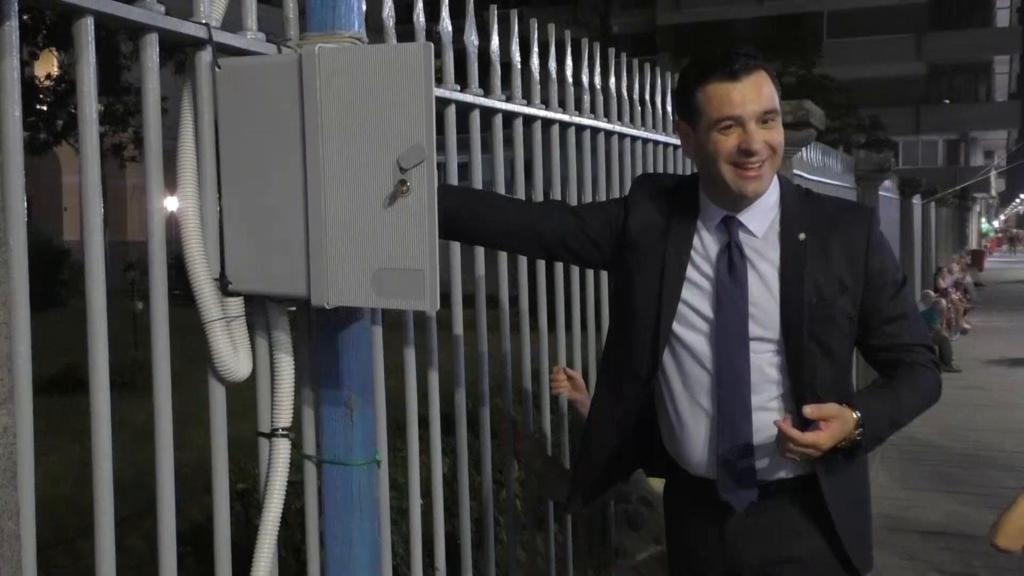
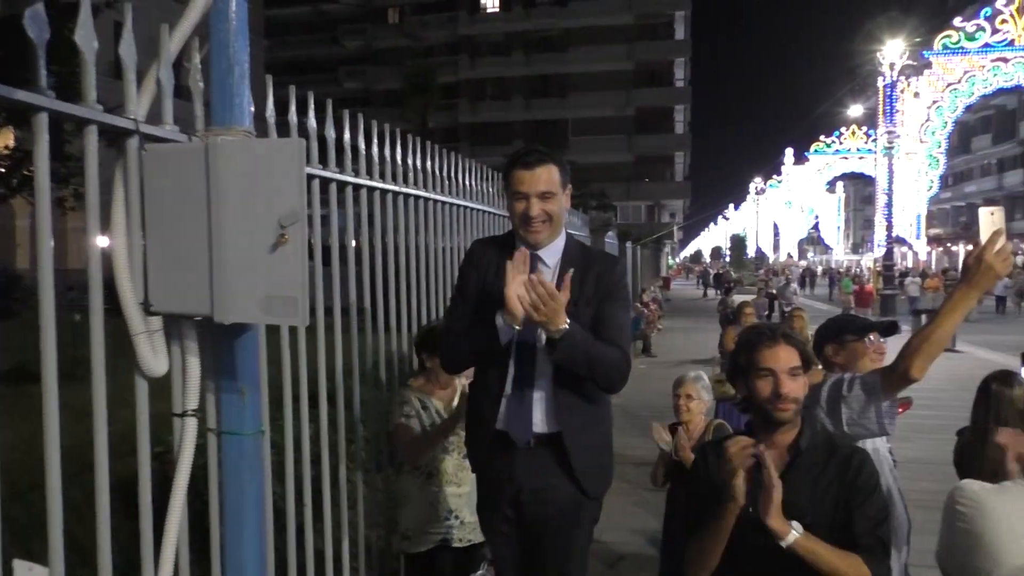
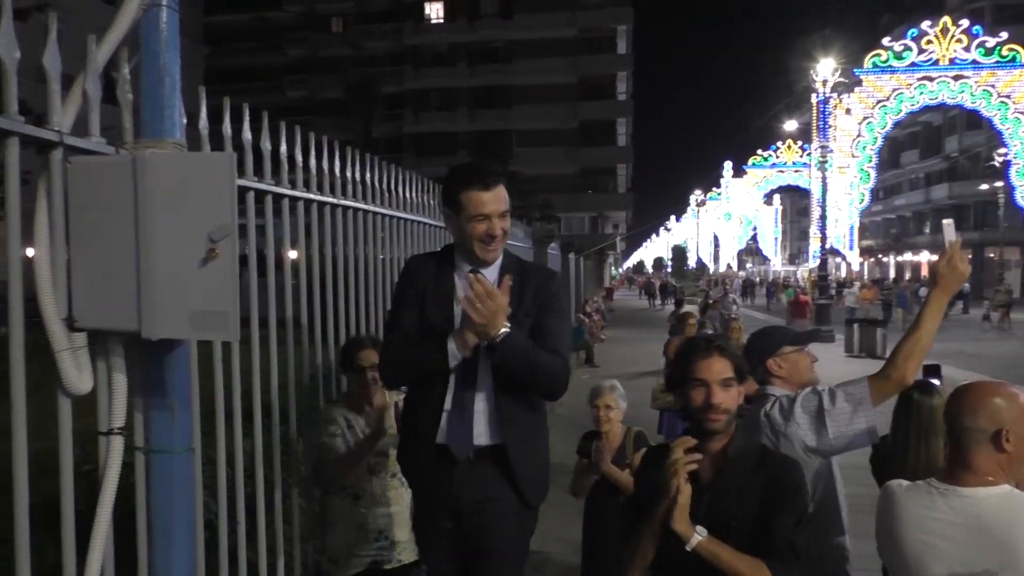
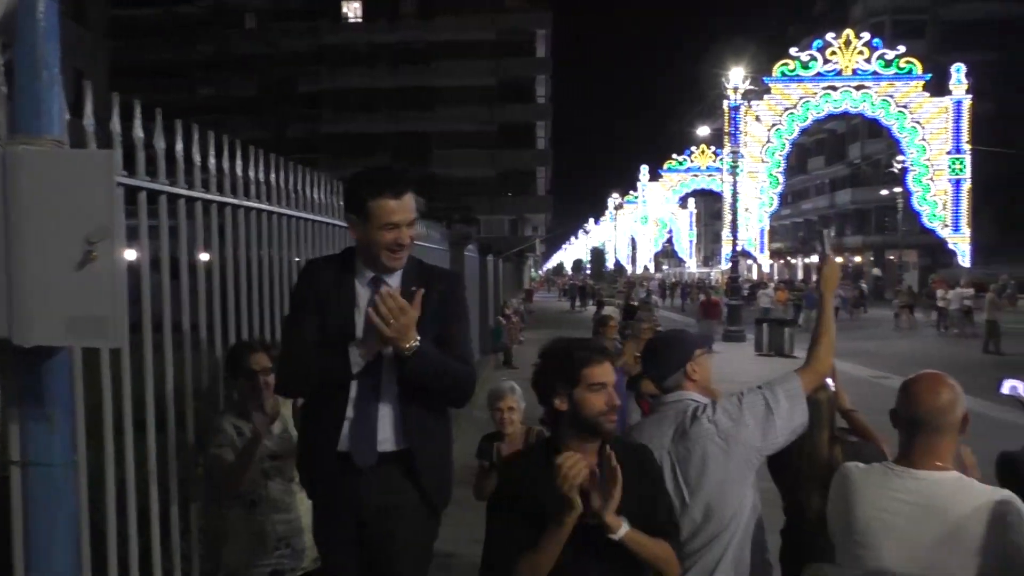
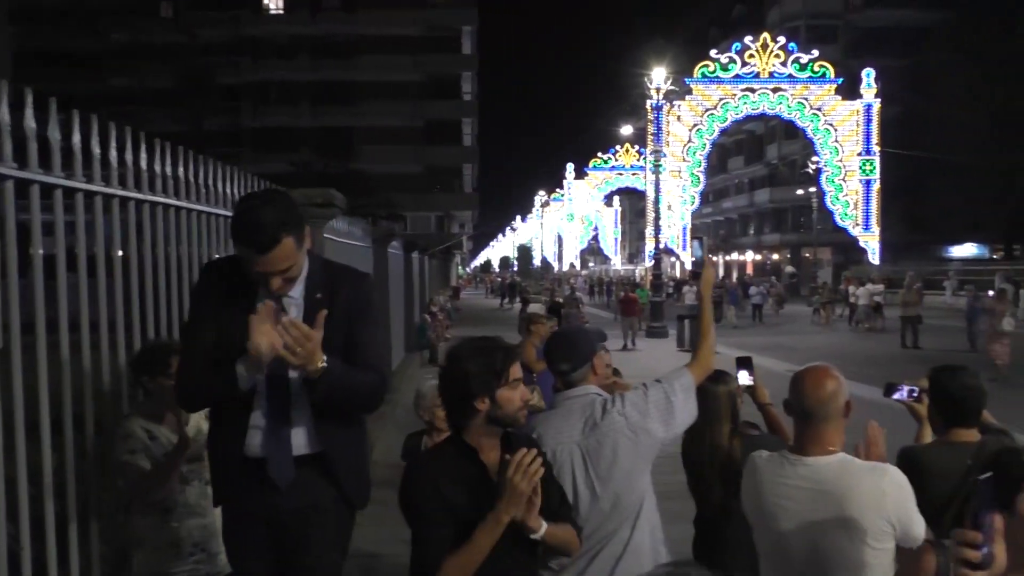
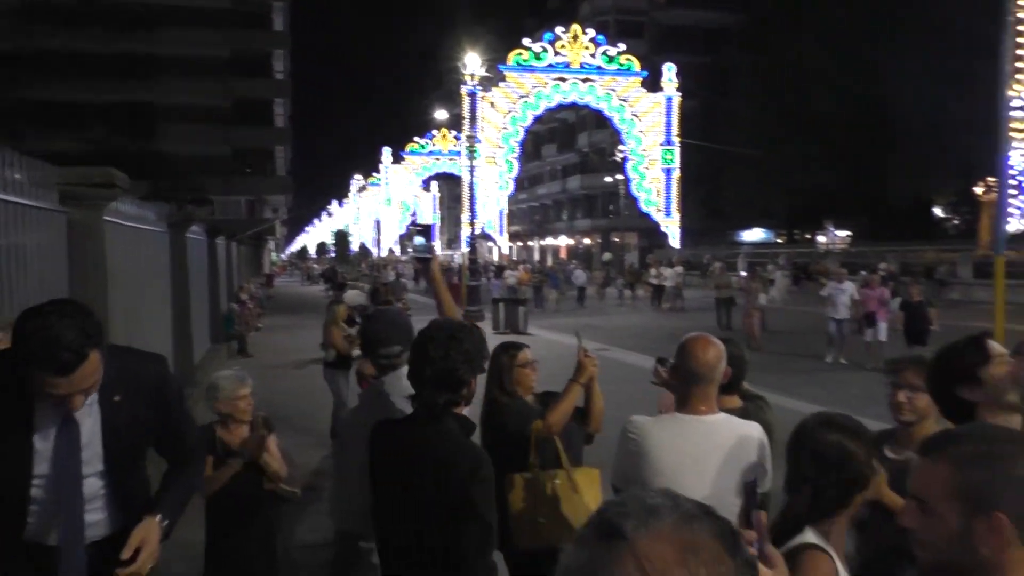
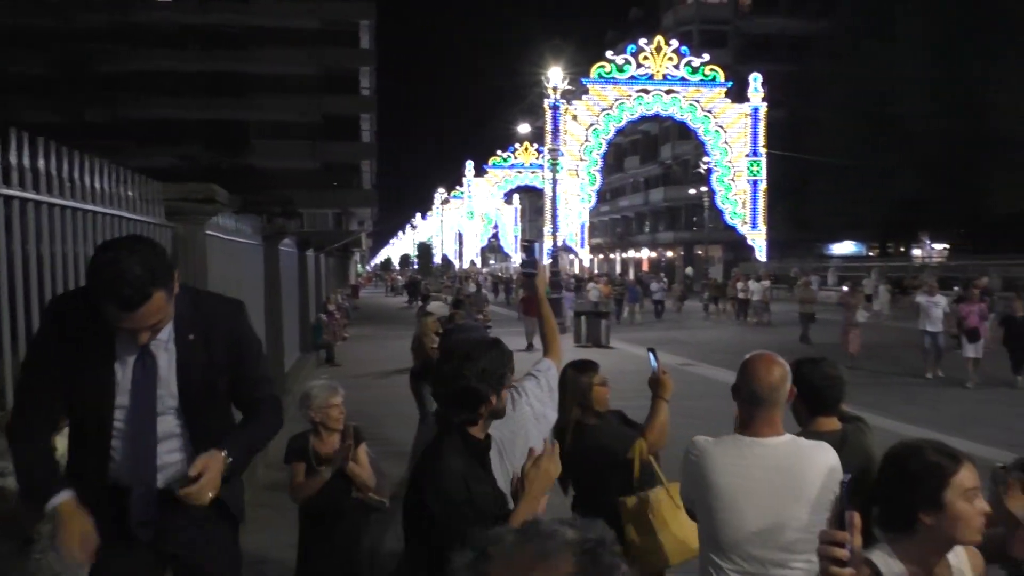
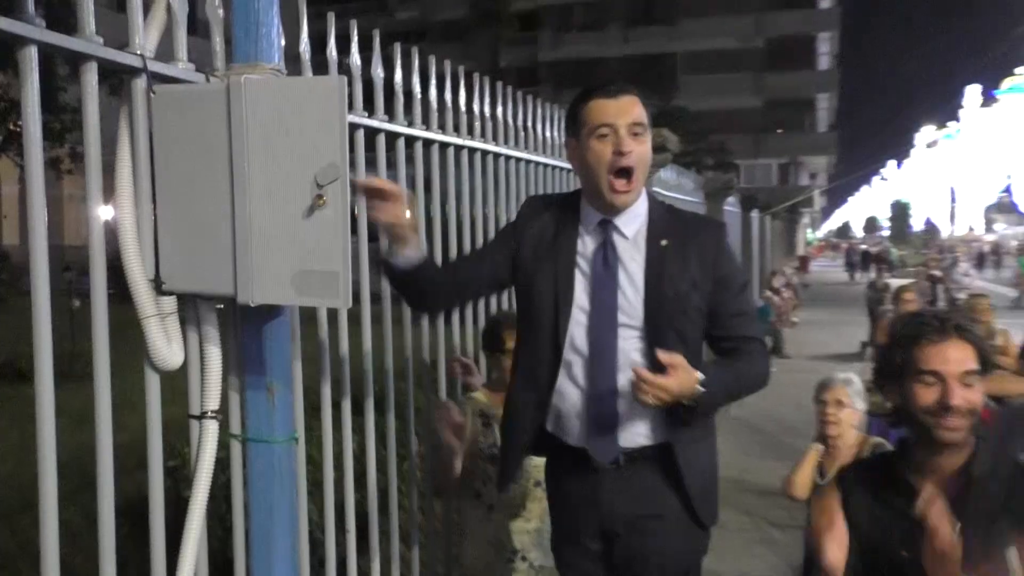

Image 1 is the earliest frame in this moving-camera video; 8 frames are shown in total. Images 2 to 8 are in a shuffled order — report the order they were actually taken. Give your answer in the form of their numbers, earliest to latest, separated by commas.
8, 2, 3, 4, 5, 7, 6
